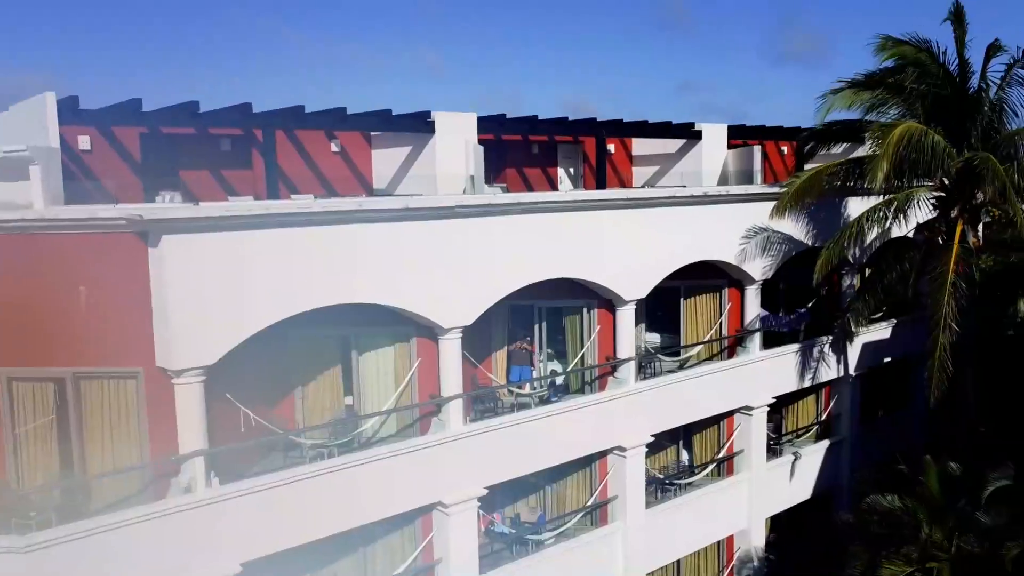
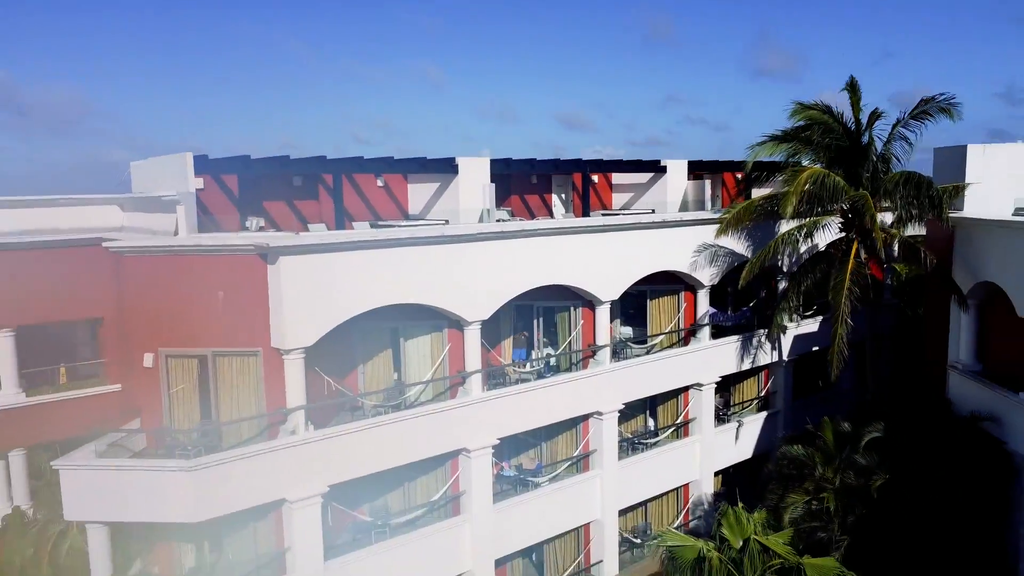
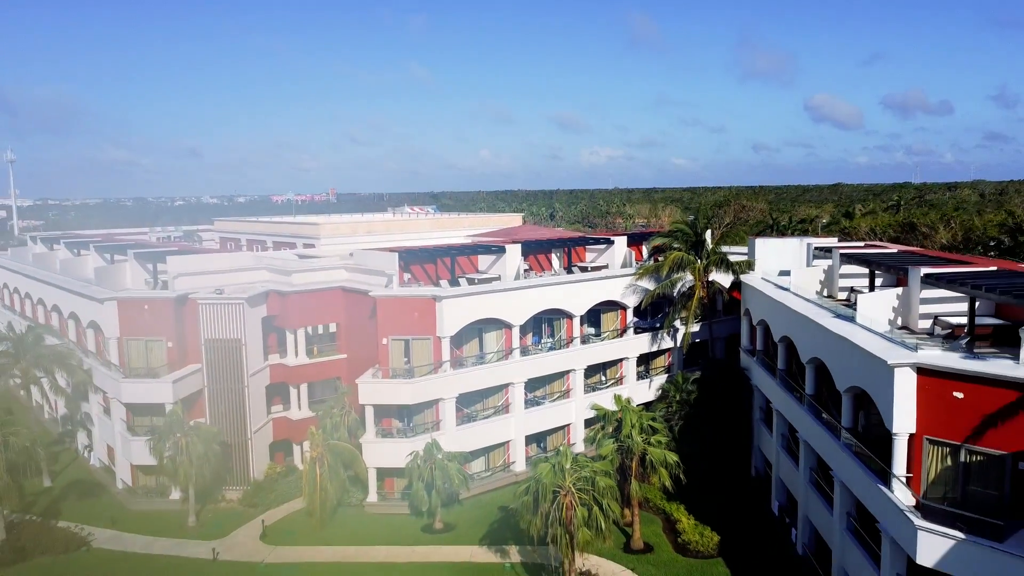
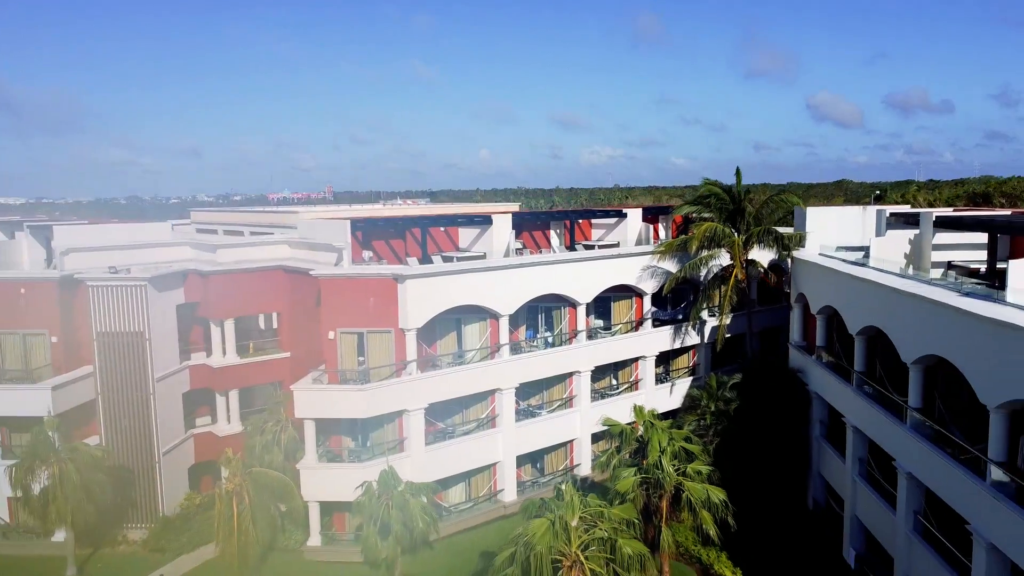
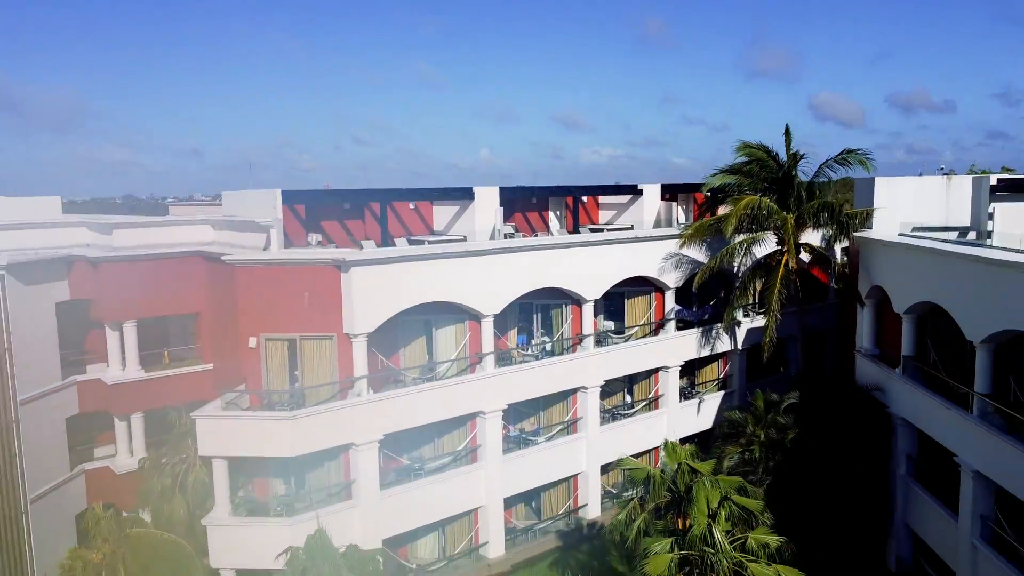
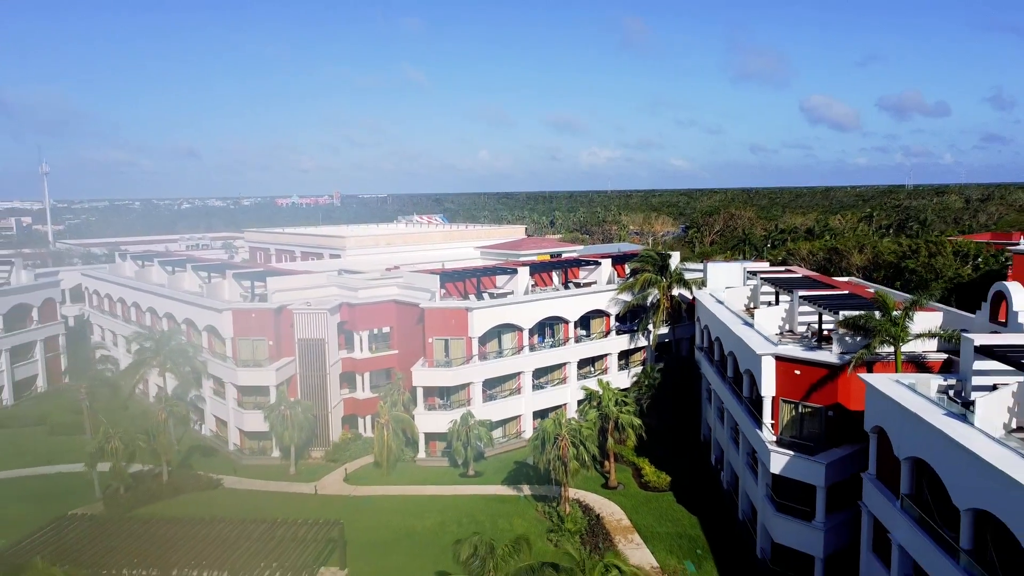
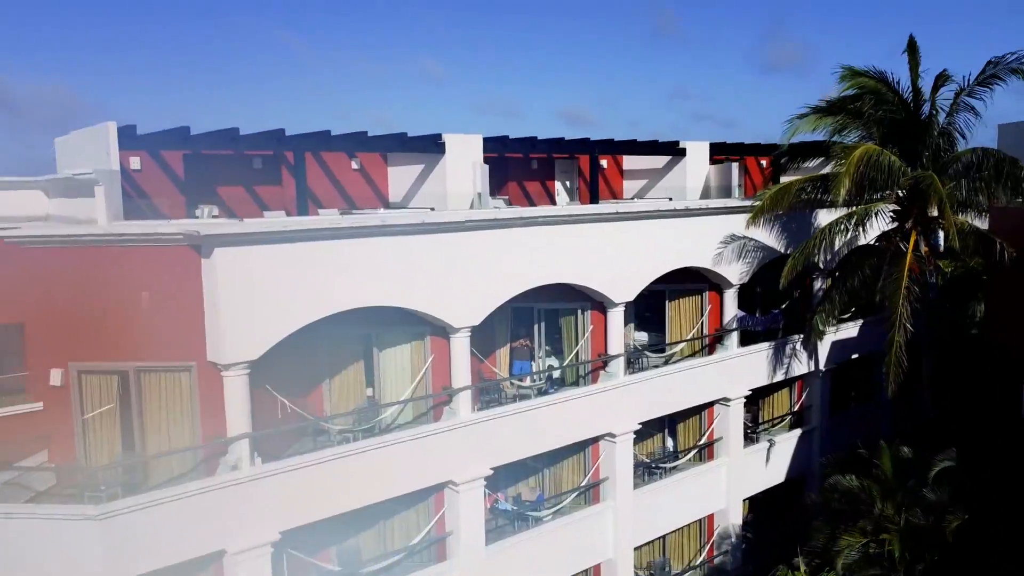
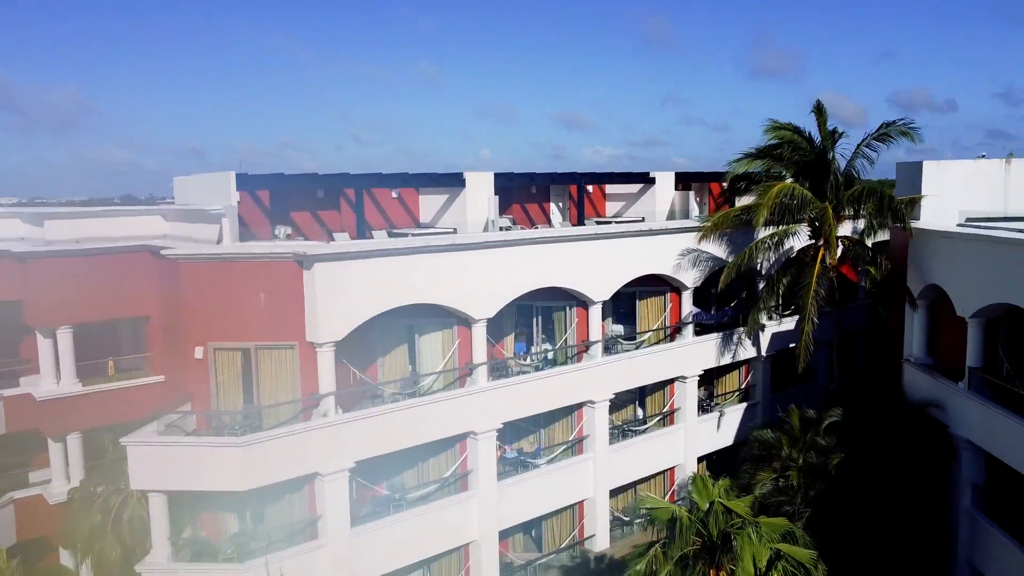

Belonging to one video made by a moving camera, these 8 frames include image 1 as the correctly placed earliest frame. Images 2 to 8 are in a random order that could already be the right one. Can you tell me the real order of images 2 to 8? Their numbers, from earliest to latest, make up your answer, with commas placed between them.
7, 2, 8, 5, 4, 3, 6
